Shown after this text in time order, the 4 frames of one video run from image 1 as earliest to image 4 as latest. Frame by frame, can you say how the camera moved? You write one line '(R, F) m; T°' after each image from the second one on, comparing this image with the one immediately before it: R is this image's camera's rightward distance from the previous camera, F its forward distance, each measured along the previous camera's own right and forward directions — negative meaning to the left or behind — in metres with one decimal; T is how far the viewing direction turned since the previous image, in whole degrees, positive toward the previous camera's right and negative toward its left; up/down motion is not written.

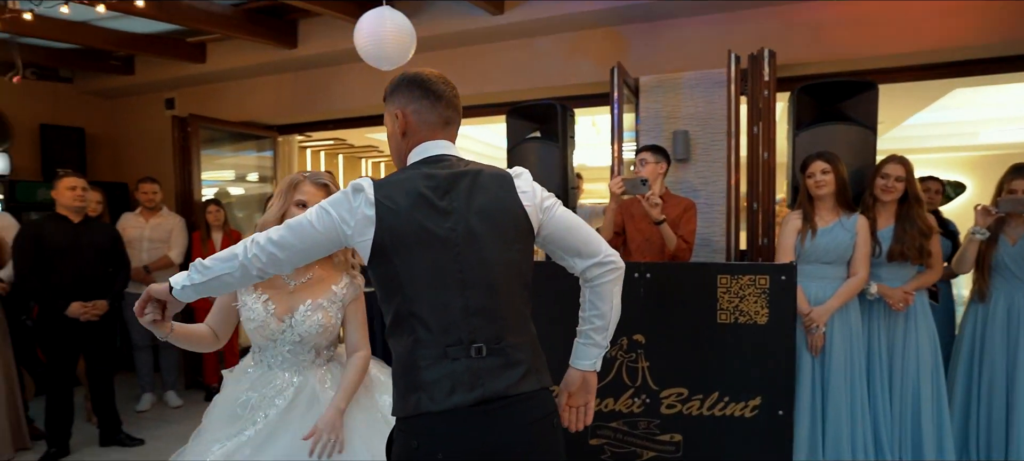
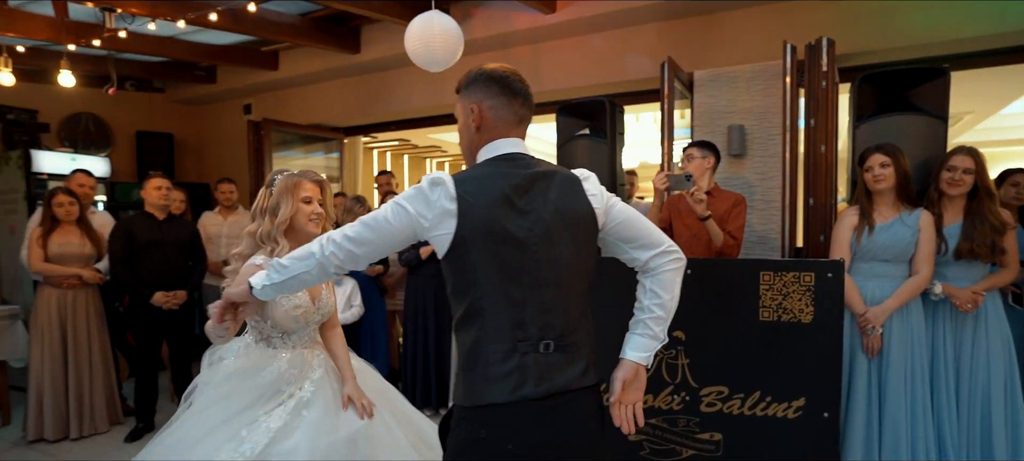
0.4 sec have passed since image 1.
(+0.1, 0.0) m; -7°
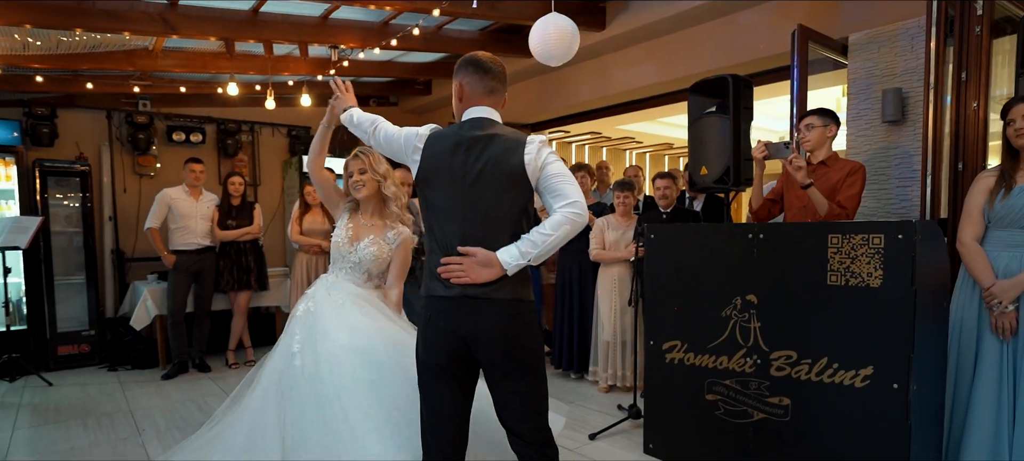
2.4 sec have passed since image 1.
(+0.8, -0.2) m; -24°
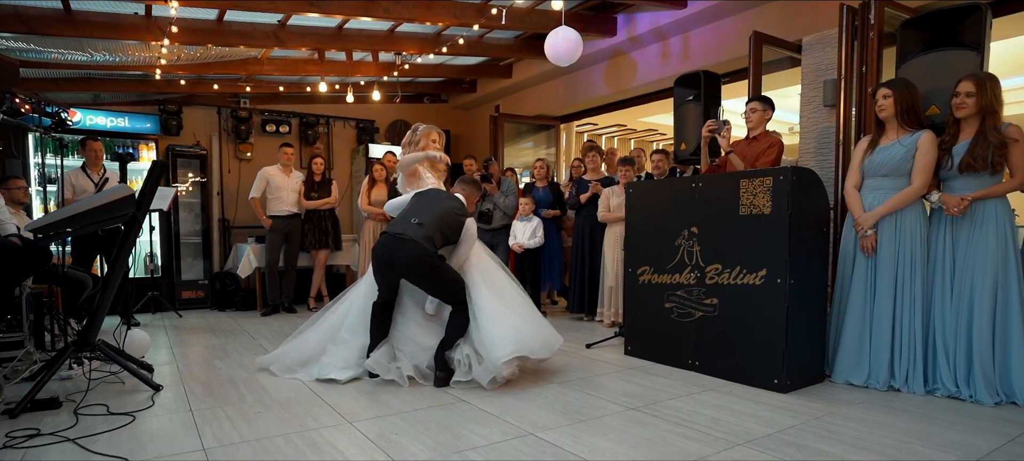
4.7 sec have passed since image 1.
(+0.2, -1.1) m; -5°
